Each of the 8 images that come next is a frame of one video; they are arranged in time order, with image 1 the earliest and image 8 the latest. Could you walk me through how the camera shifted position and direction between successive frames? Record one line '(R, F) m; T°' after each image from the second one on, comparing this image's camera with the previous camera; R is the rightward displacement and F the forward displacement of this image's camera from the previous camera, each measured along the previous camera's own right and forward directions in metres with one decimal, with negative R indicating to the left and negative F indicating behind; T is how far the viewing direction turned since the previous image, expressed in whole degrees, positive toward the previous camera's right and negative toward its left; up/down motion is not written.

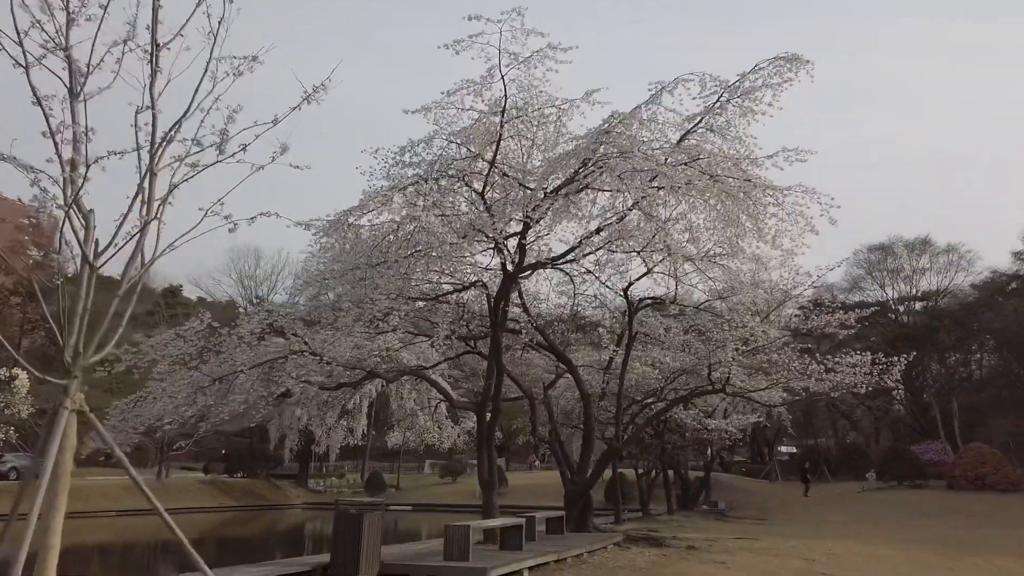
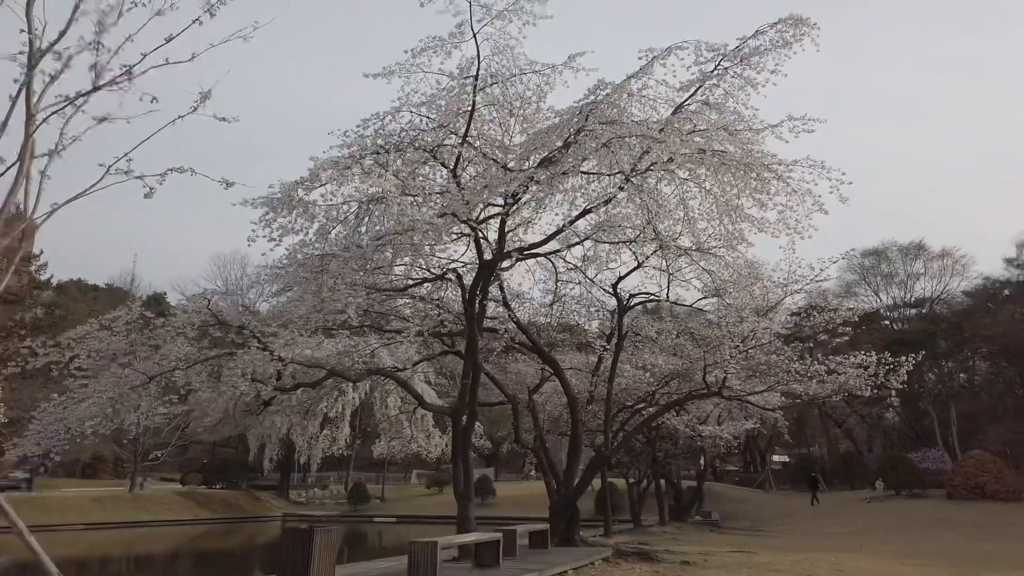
(+0.1, +0.7) m; +1°
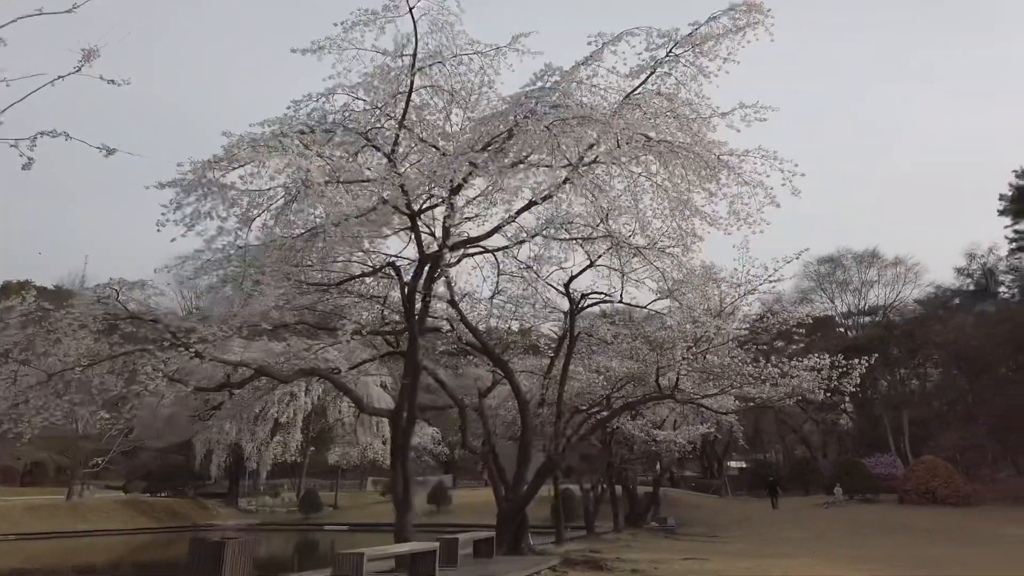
(+0.2, +0.3) m; +3°
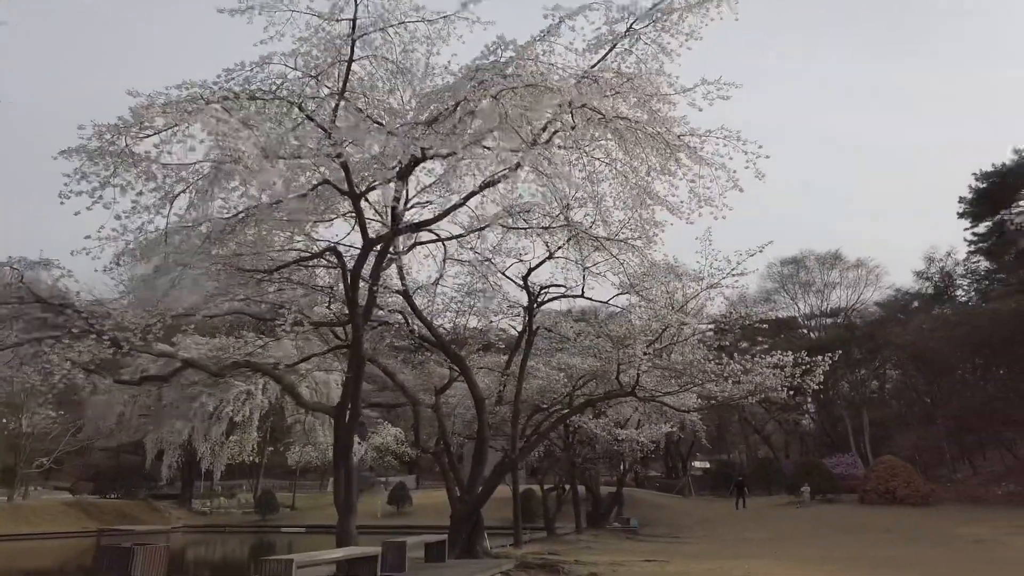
(+0.1, +0.4) m; +2°
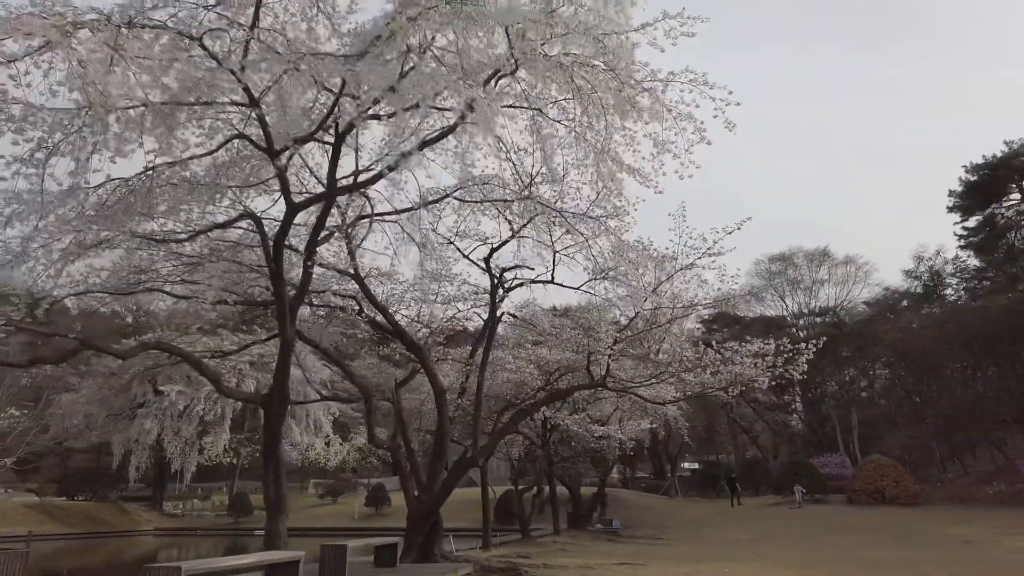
(+0.3, +0.7) m; +1°
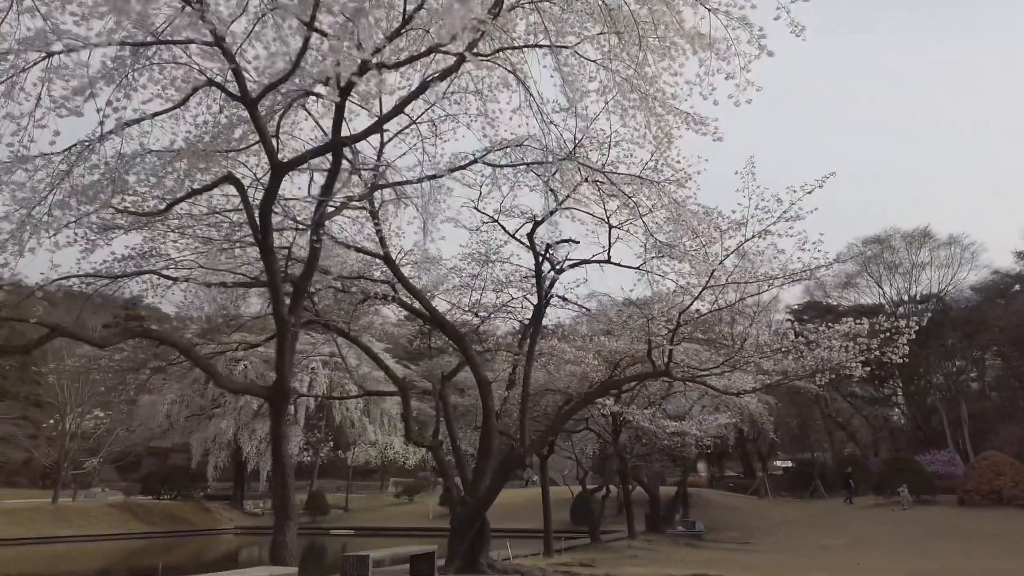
(+0.3, +0.9) m; -6°
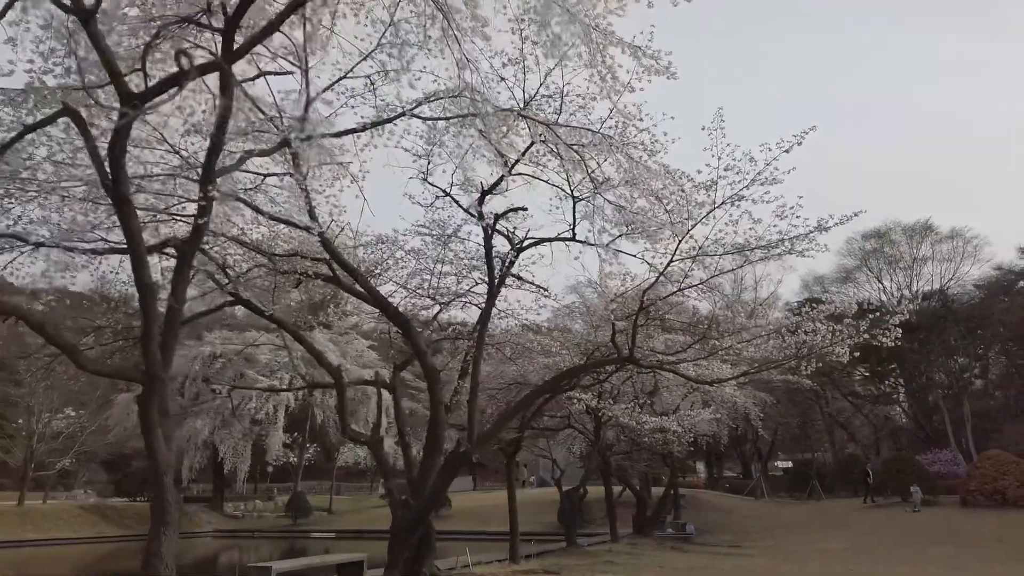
(+0.5, +0.8) m; 0°
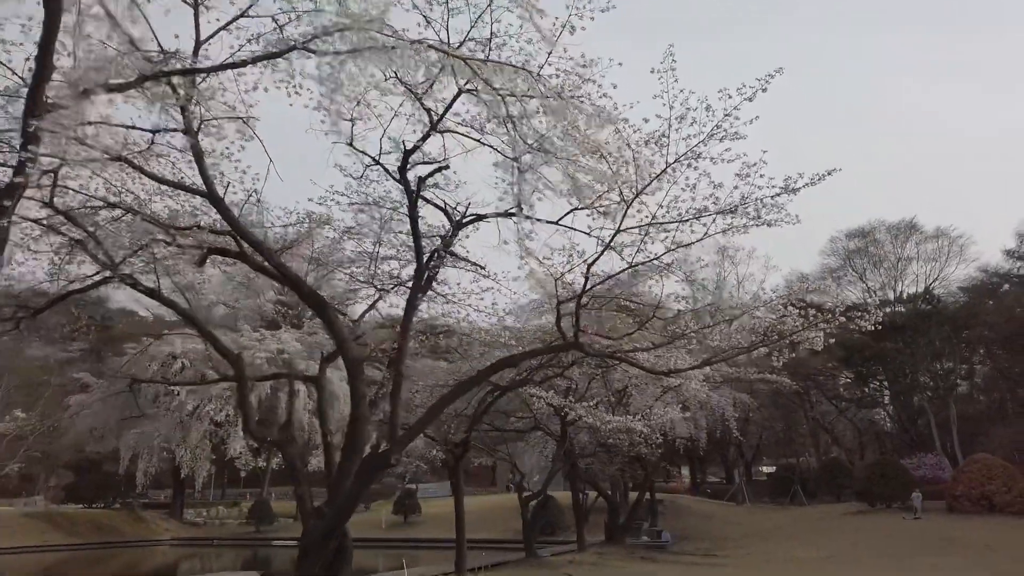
(+0.5, +0.9) m; +1°
